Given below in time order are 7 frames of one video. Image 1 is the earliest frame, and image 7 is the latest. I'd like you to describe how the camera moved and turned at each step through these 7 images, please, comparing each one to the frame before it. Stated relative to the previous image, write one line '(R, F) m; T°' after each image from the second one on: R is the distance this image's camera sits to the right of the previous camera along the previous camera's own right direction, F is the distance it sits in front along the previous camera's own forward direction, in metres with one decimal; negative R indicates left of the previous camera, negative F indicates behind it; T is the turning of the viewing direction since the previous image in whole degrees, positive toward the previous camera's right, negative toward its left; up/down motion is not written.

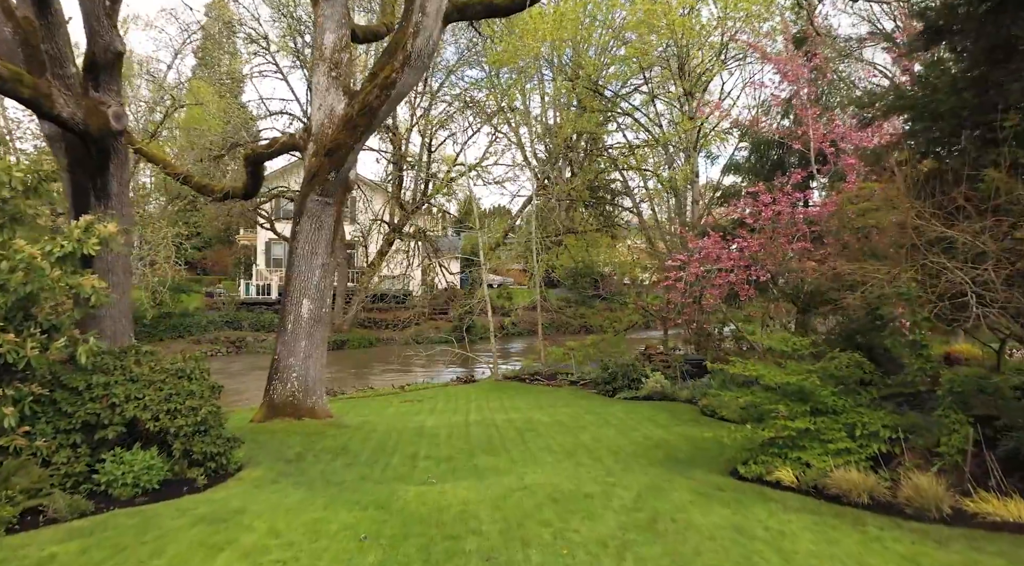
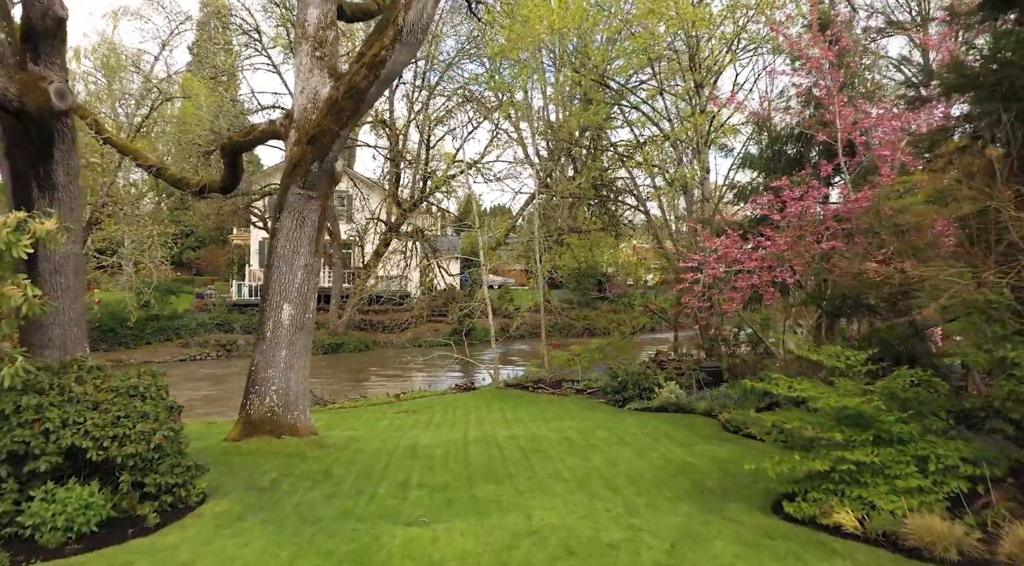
(0.0, +0.8) m; 0°
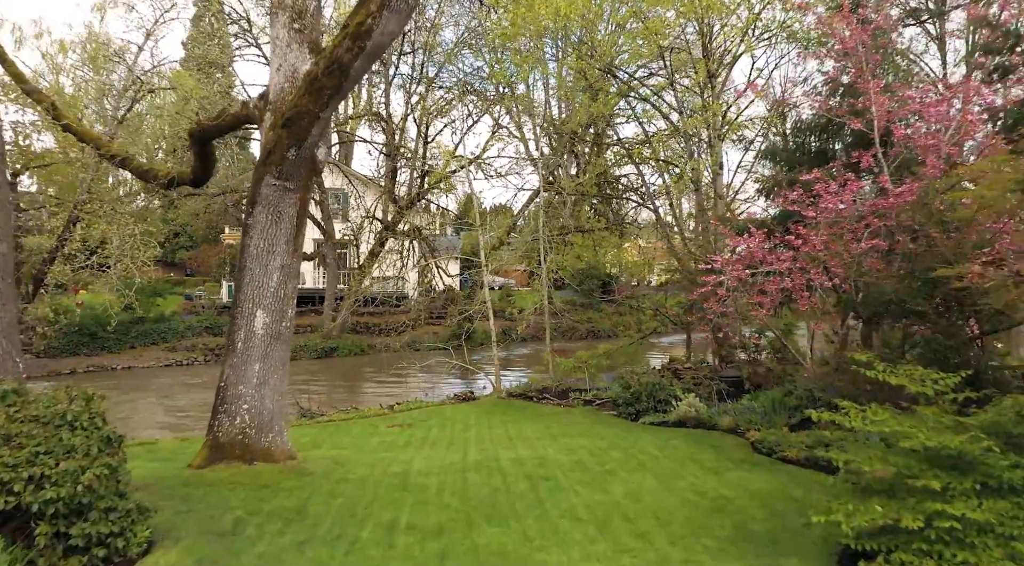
(-0.1, +0.9) m; 0°
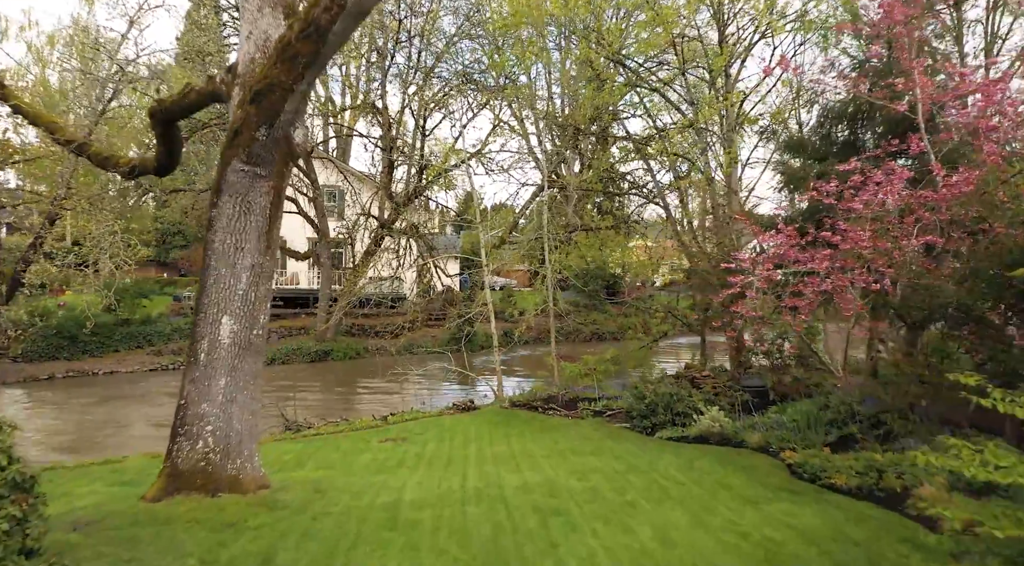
(-0.1, +0.9) m; 0°
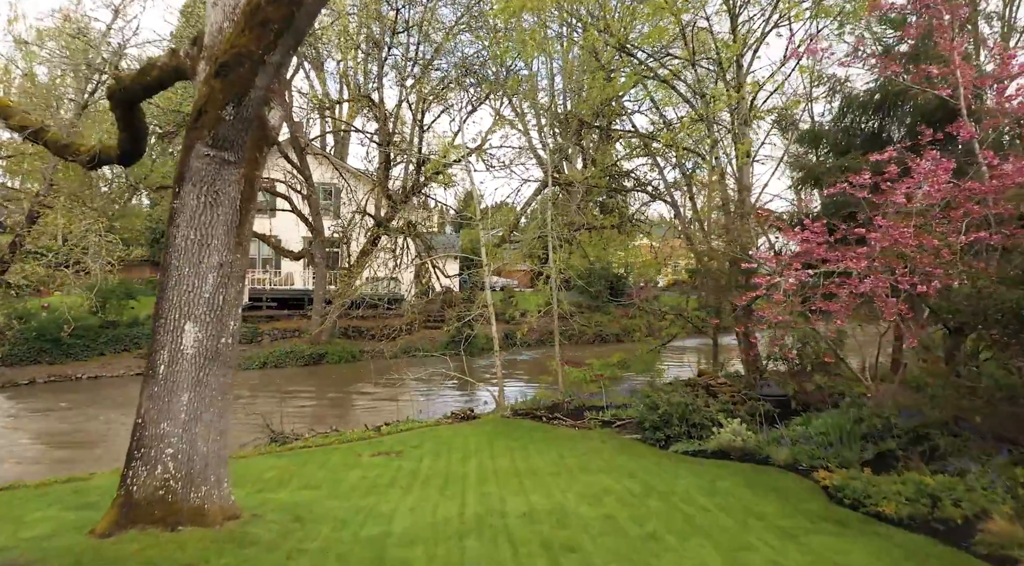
(0.0, +0.7) m; 0°
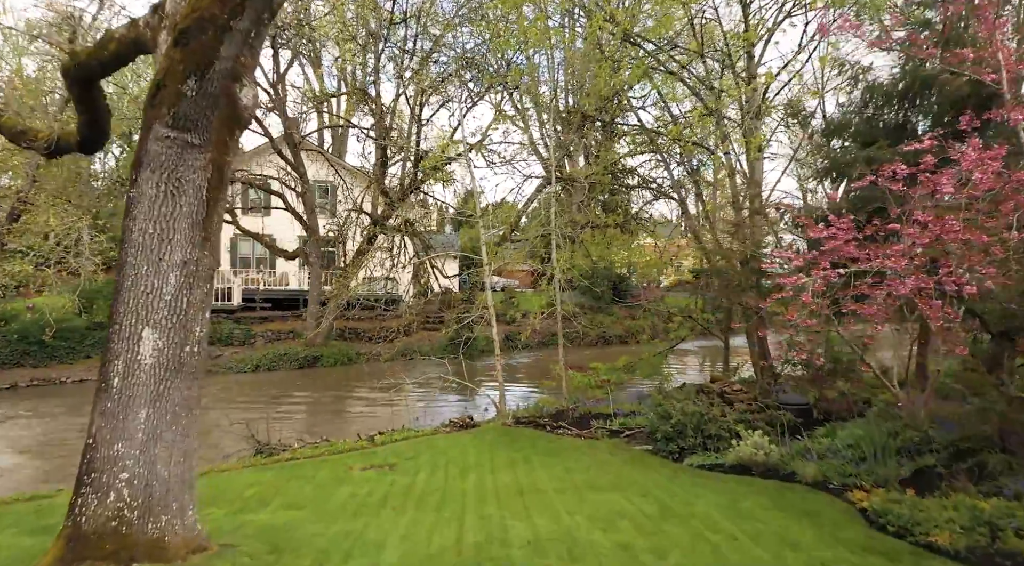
(0.0, +0.6) m; 0°
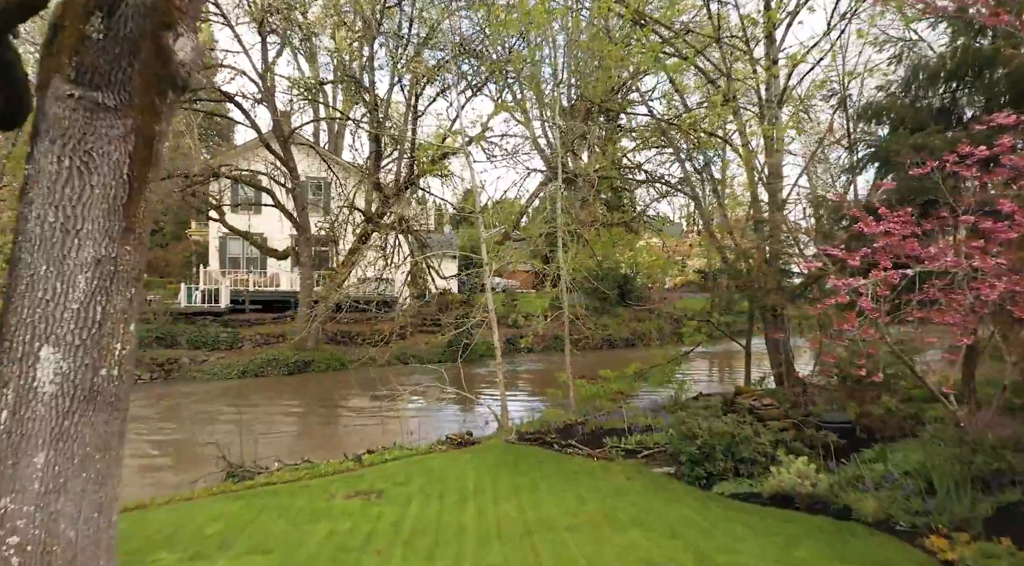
(-0.1, +1.0) m; 0°
